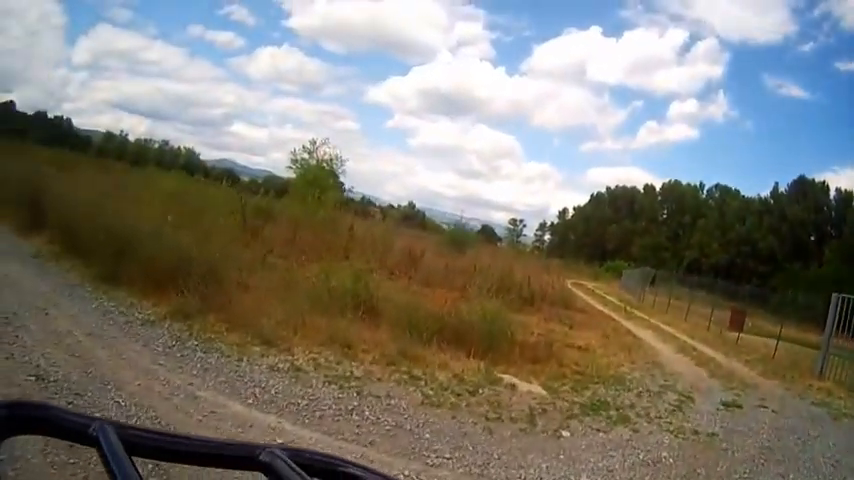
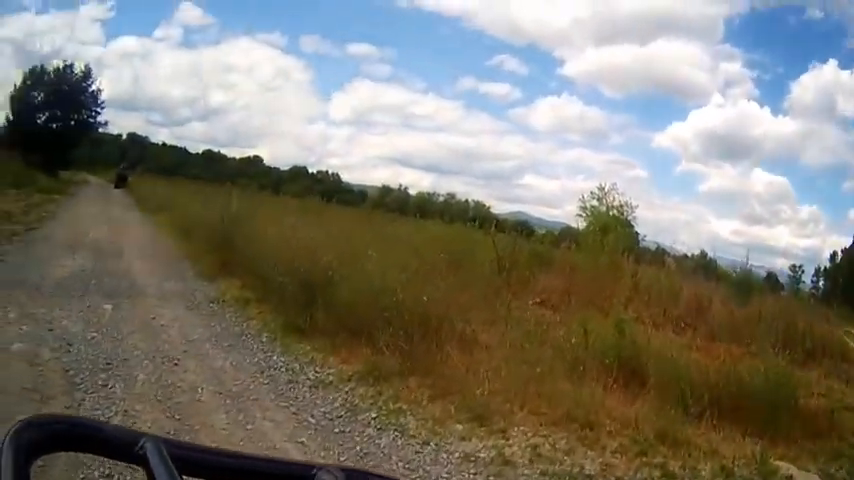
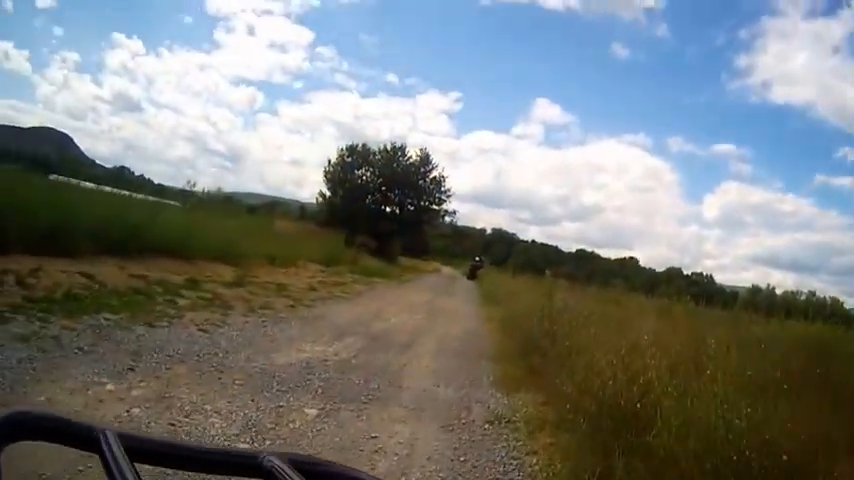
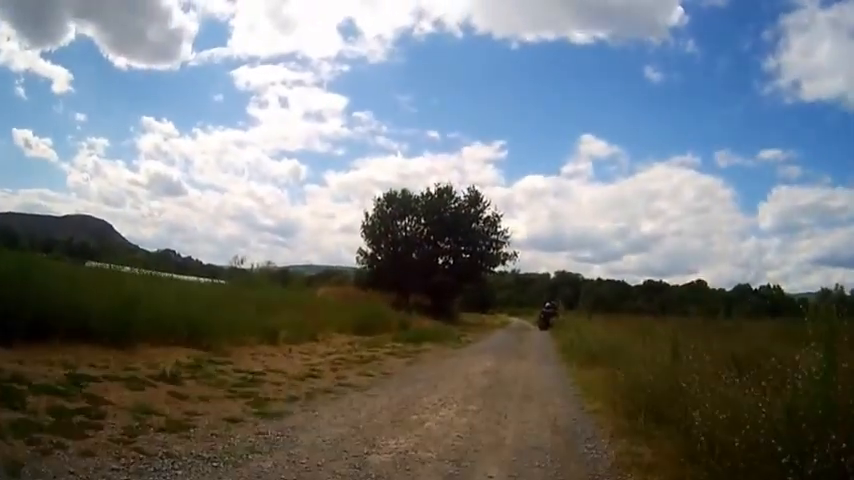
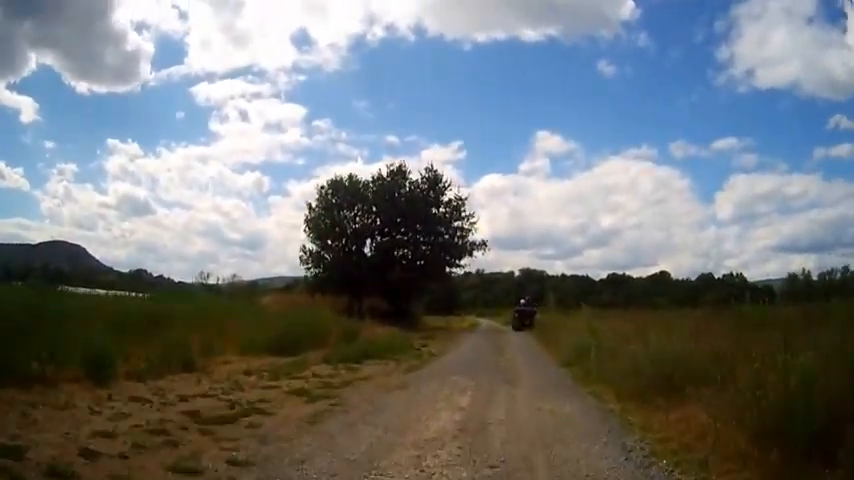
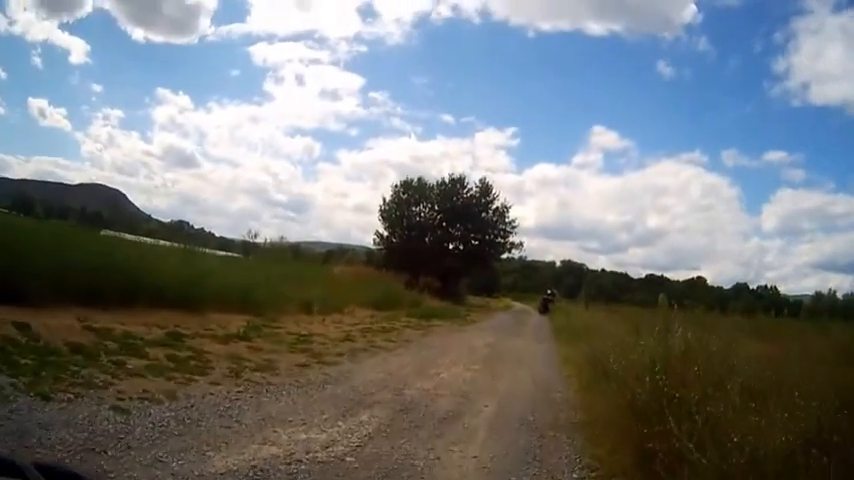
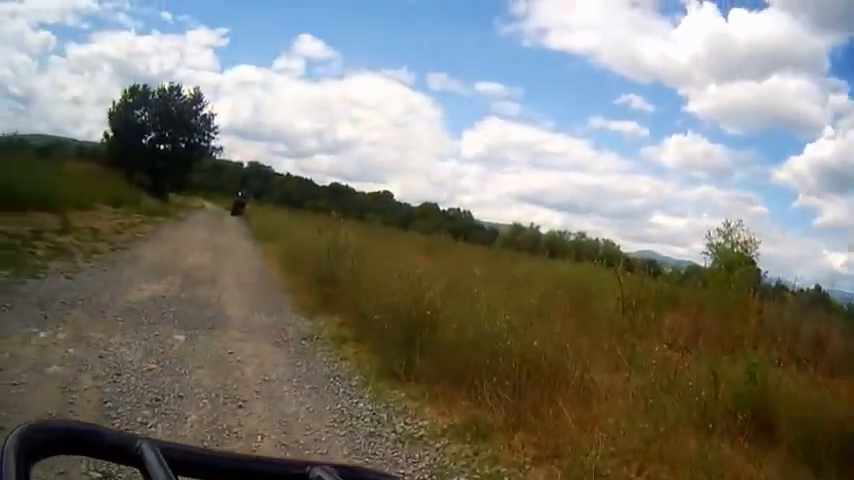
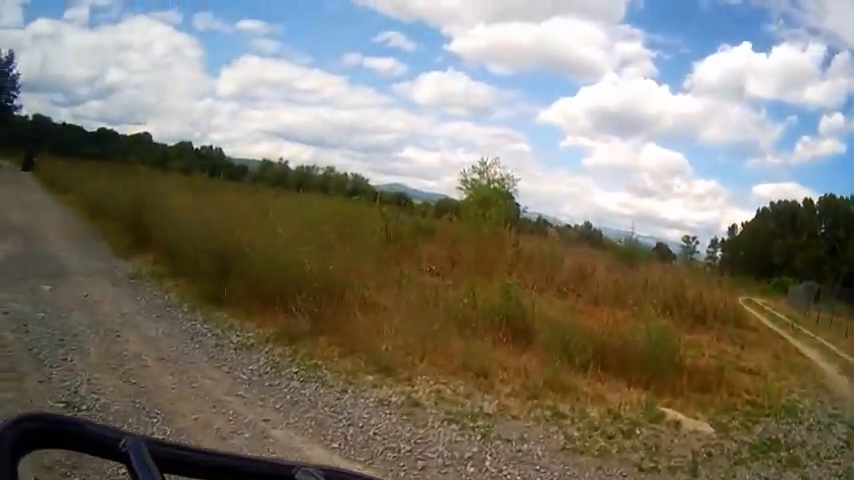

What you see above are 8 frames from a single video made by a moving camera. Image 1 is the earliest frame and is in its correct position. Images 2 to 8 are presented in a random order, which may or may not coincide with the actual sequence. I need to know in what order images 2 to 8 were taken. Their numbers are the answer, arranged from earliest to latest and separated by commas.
8, 2, 7, 3, 6, 4, 5
